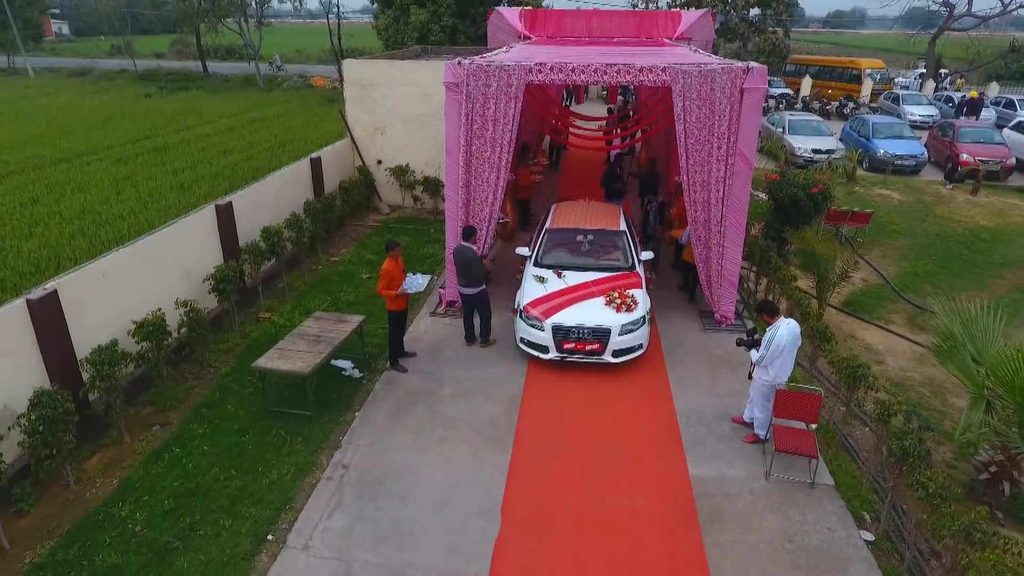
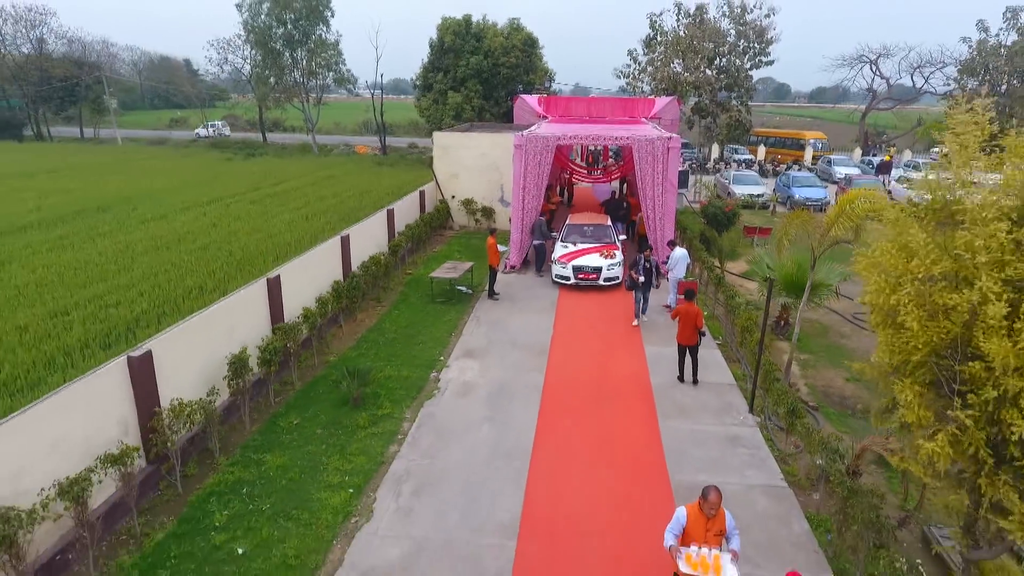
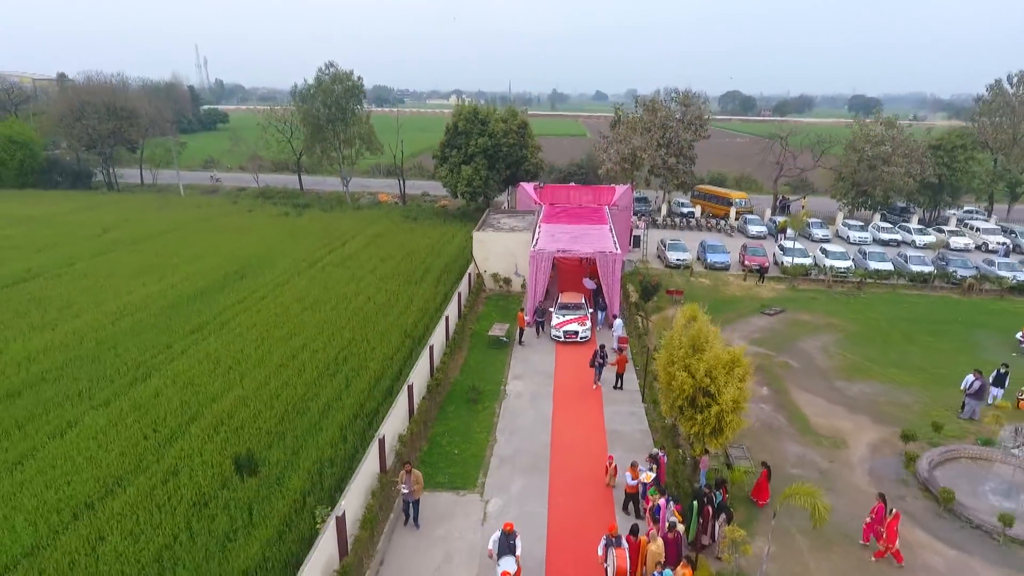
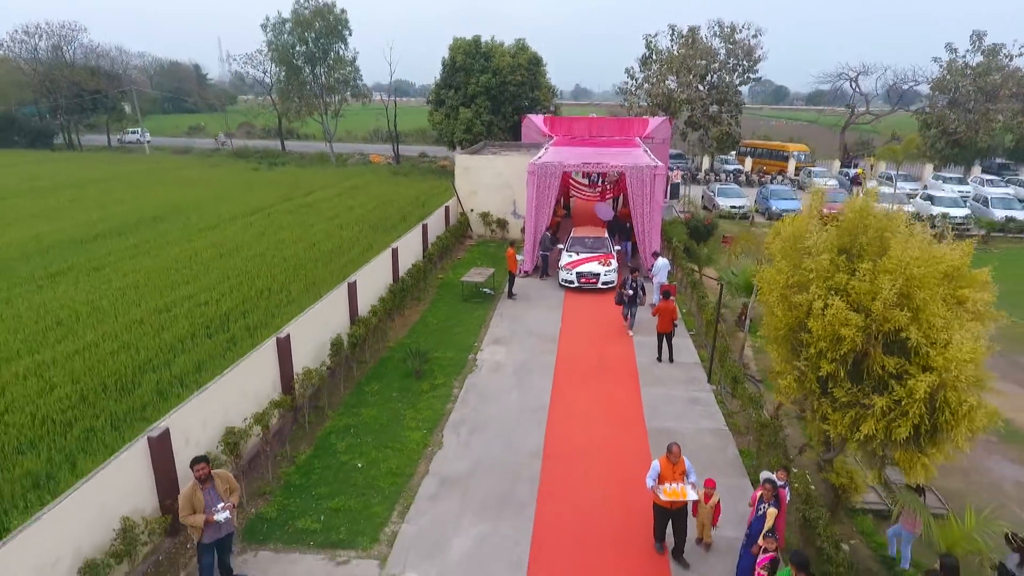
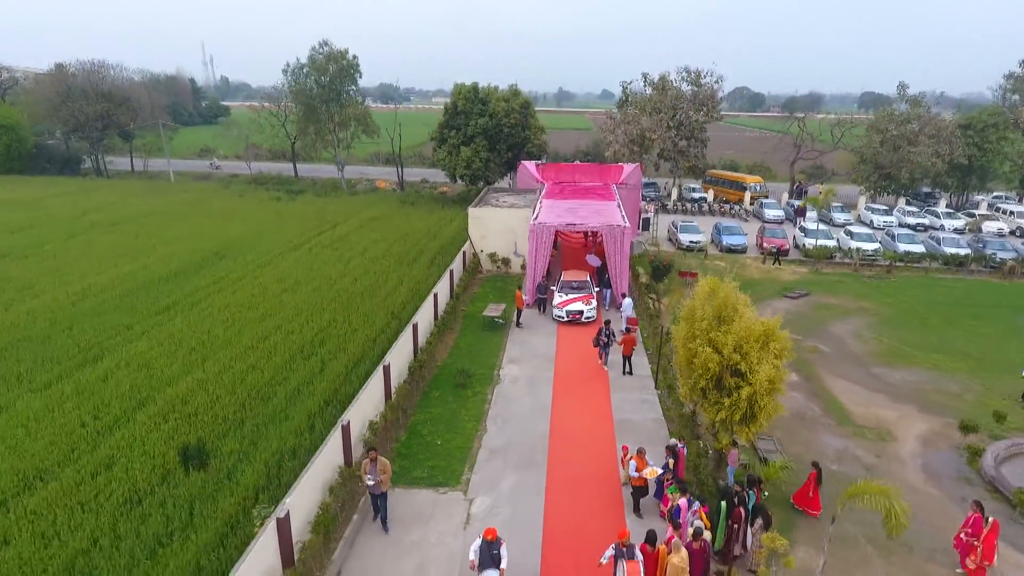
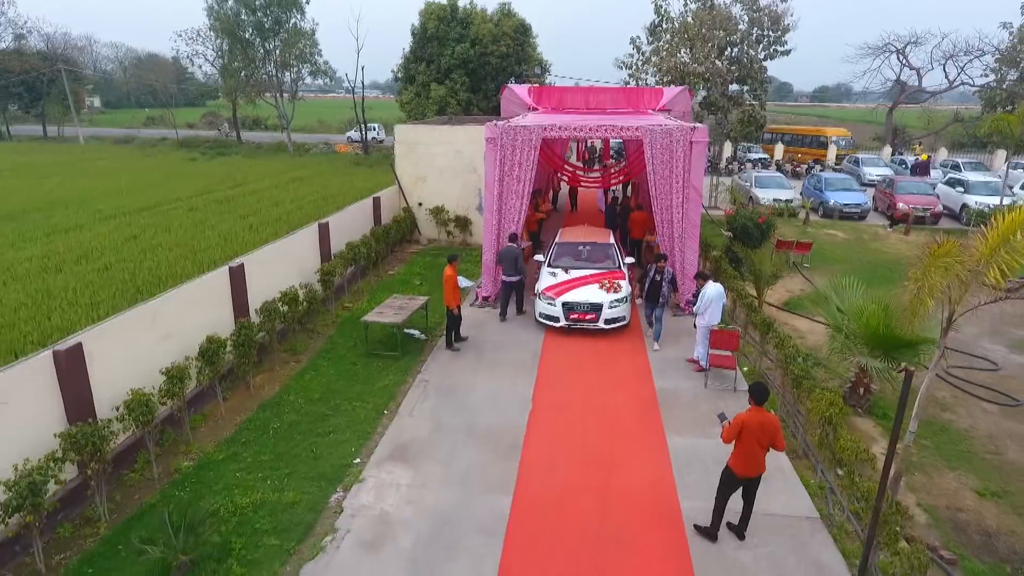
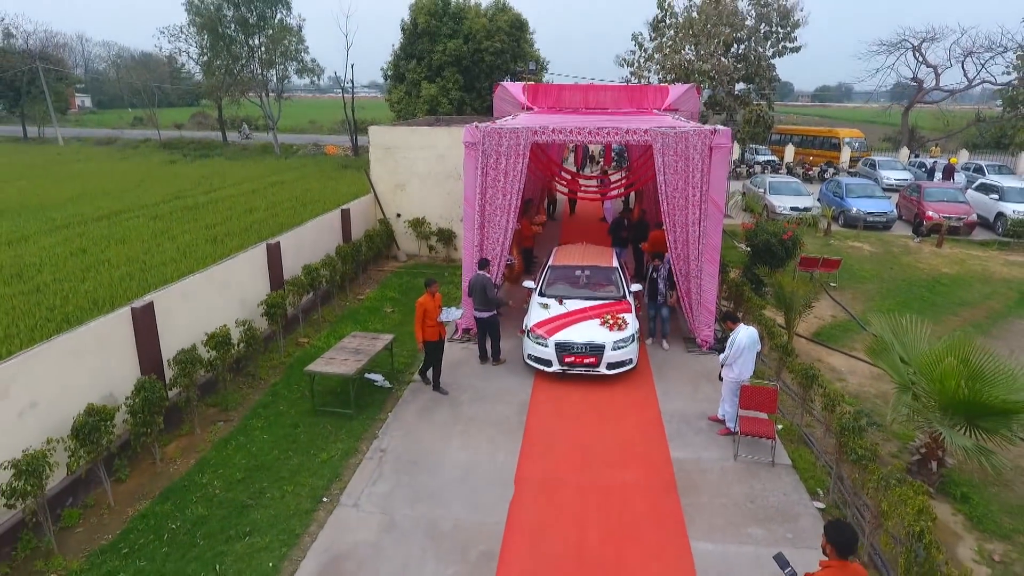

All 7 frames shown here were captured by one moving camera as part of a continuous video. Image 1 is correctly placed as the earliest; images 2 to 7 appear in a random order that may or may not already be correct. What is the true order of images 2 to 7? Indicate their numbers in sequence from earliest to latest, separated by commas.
7, 6, 2, 4, 5, 3
